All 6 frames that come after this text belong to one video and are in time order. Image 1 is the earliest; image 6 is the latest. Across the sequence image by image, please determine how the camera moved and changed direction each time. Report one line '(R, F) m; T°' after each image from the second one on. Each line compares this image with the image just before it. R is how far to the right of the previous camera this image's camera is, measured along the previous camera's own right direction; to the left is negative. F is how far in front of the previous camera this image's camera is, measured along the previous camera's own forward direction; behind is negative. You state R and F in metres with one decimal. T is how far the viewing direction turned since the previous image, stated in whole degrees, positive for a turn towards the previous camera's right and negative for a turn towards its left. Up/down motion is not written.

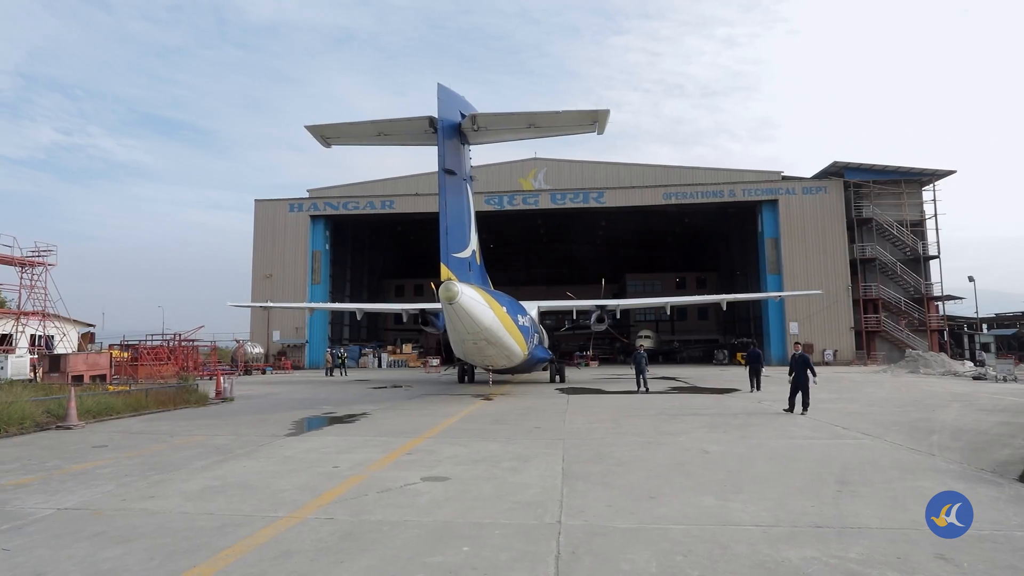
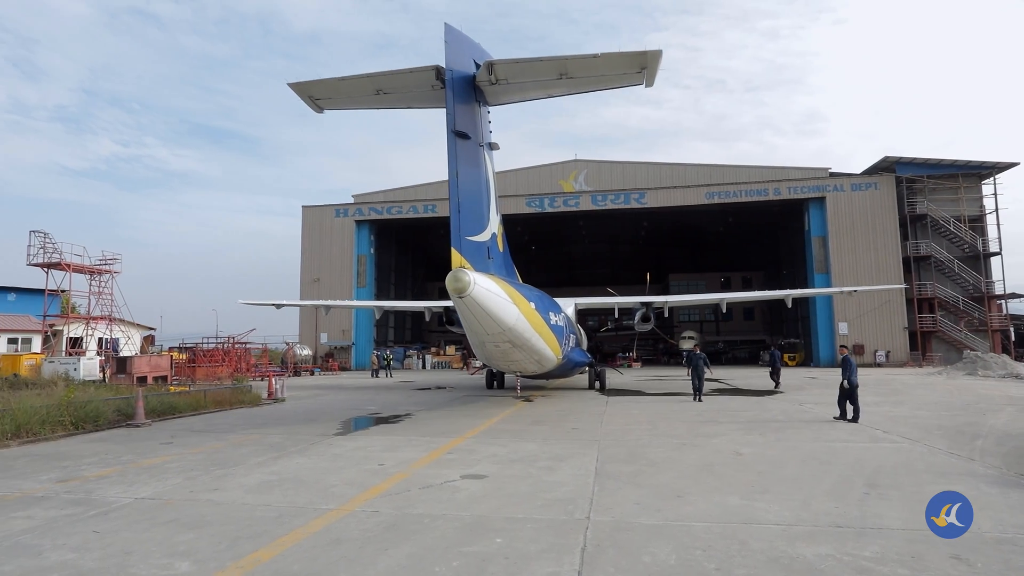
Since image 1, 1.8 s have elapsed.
(+0.1, -0.2) m; -4°
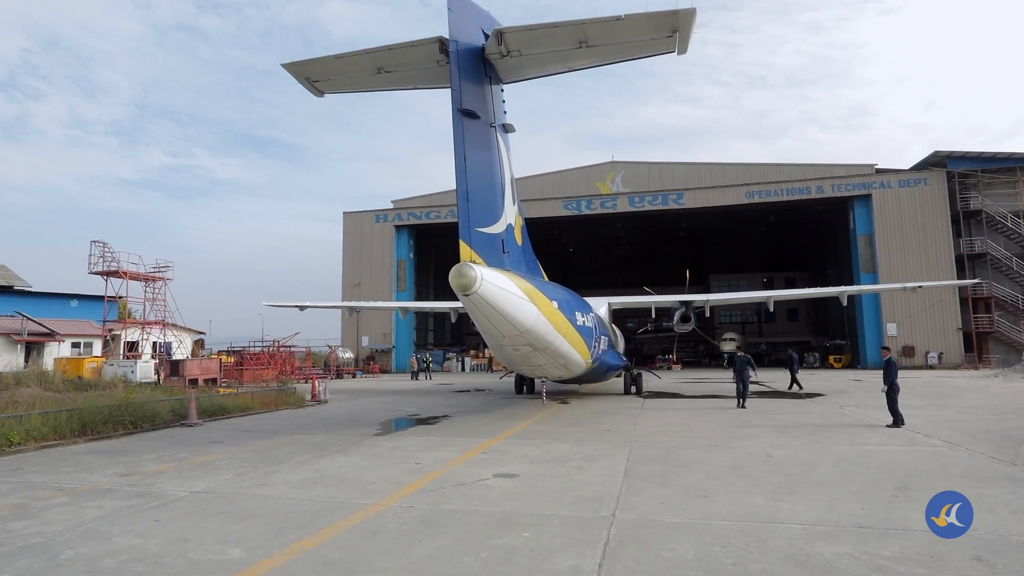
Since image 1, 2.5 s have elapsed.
(+0.1, -0.1) m; -4°
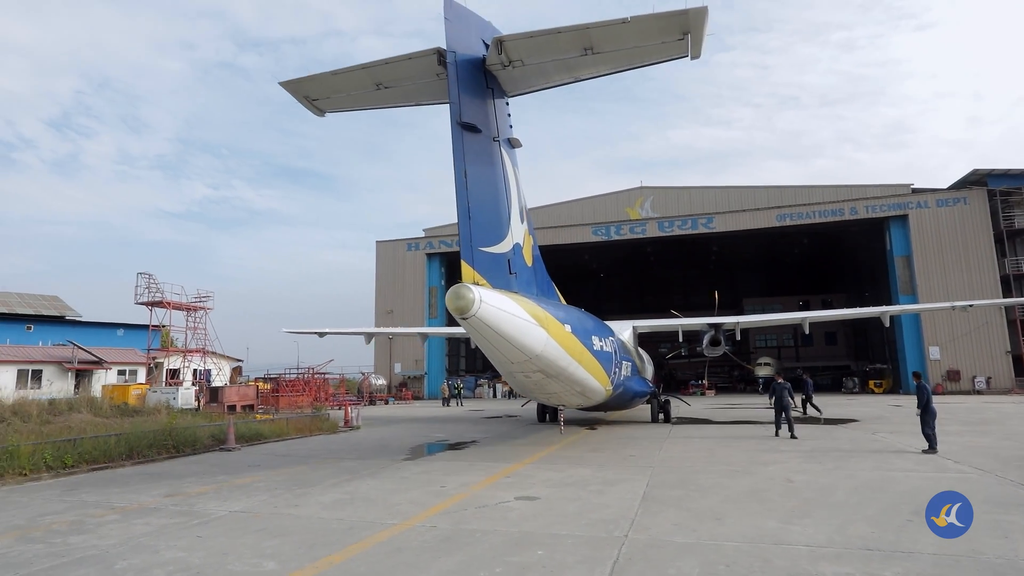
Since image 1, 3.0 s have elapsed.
(+0.1, -0.2) m; -3°
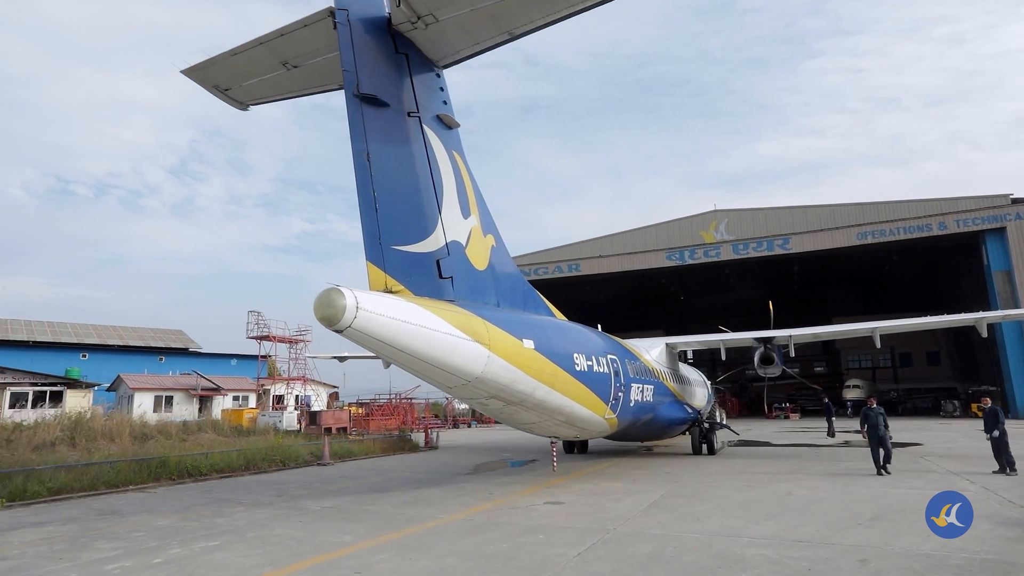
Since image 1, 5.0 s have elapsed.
(+0.5, -0.9) m; -8°
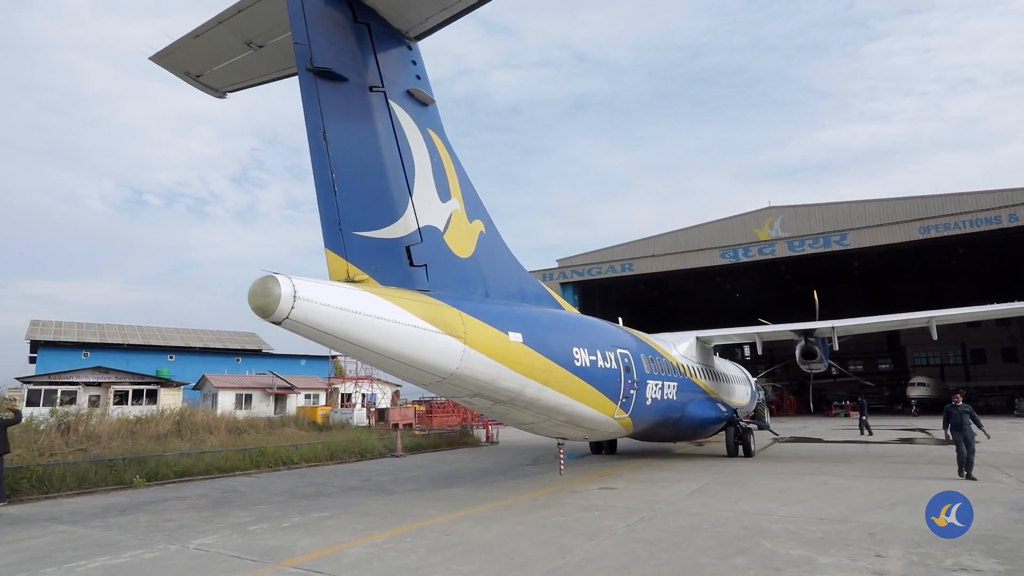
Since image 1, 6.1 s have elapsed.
(0.0, -0.6) m; -5°
